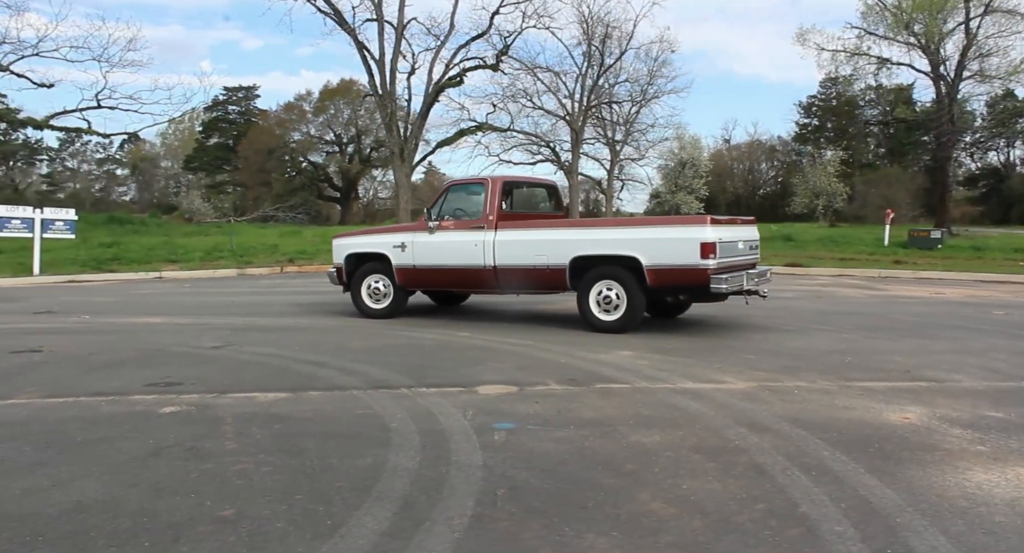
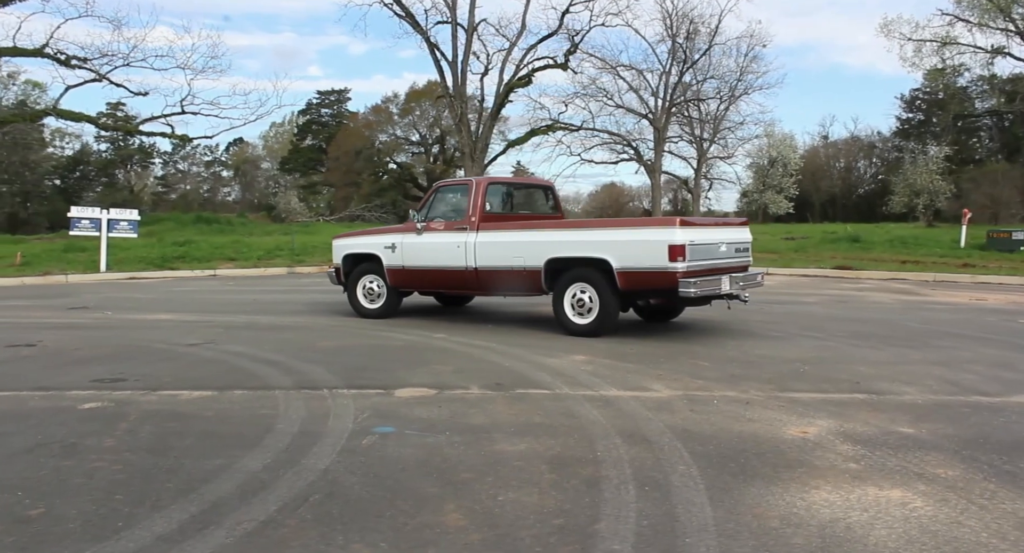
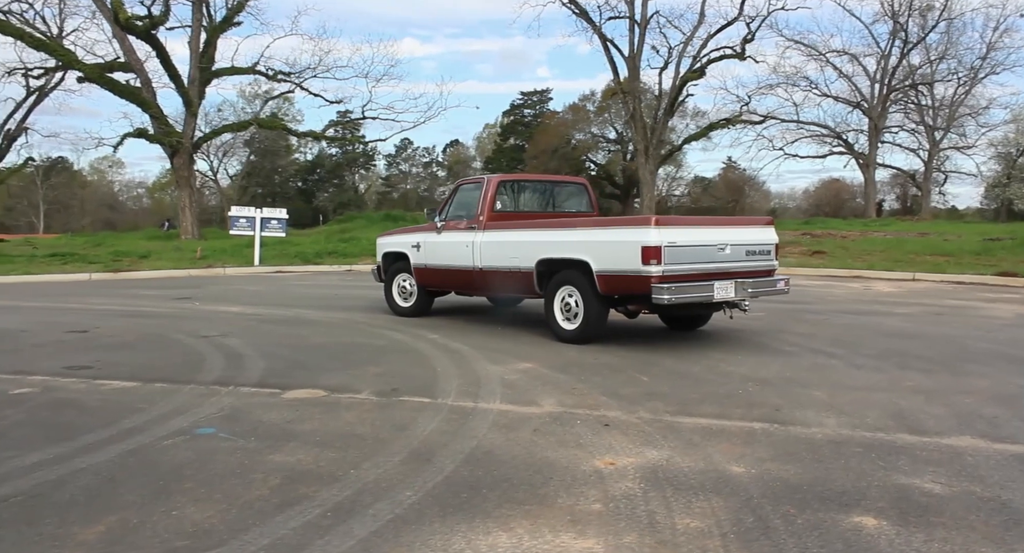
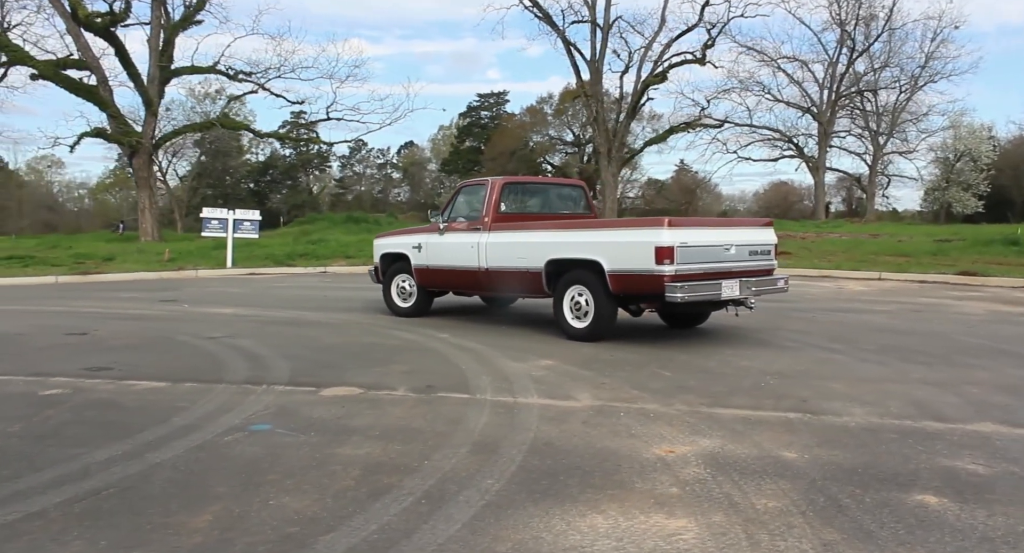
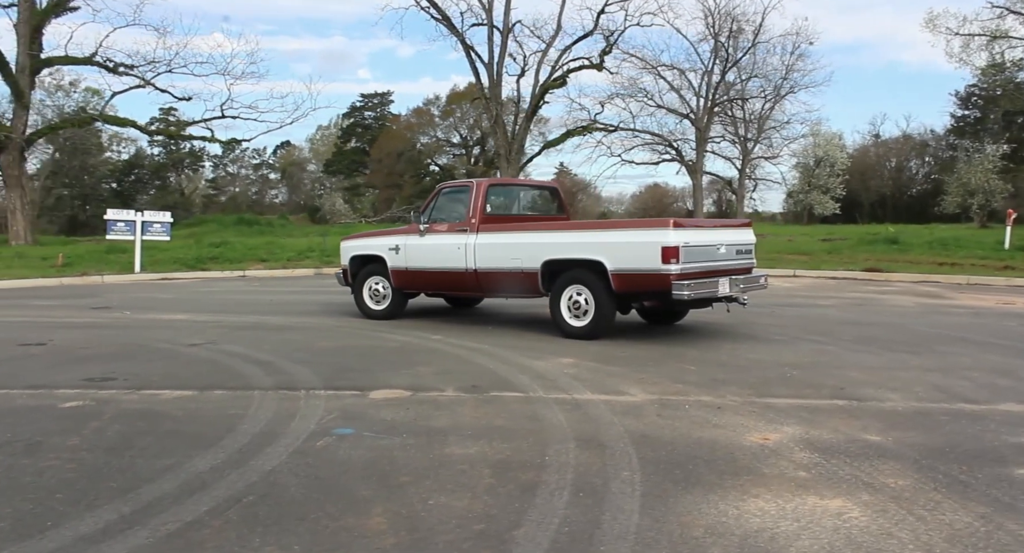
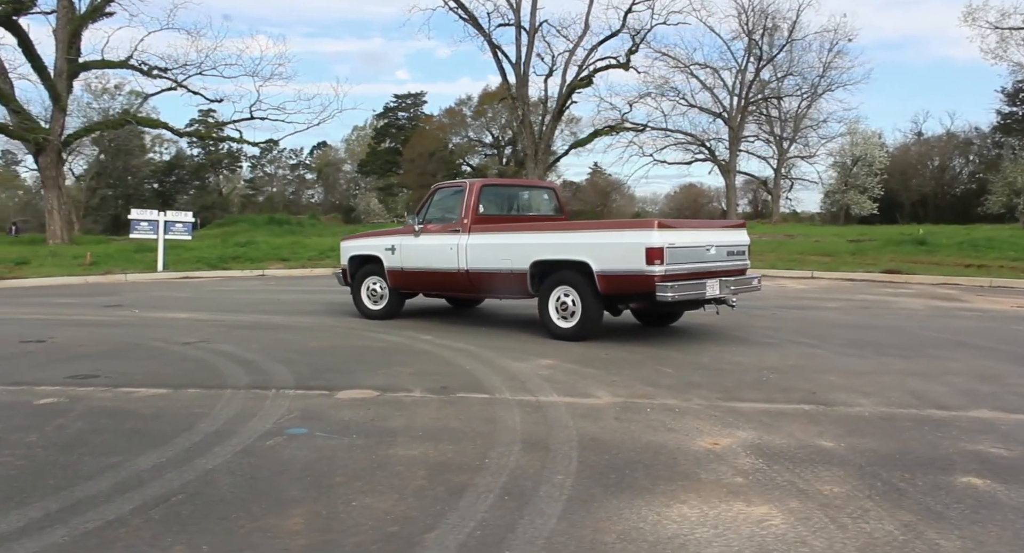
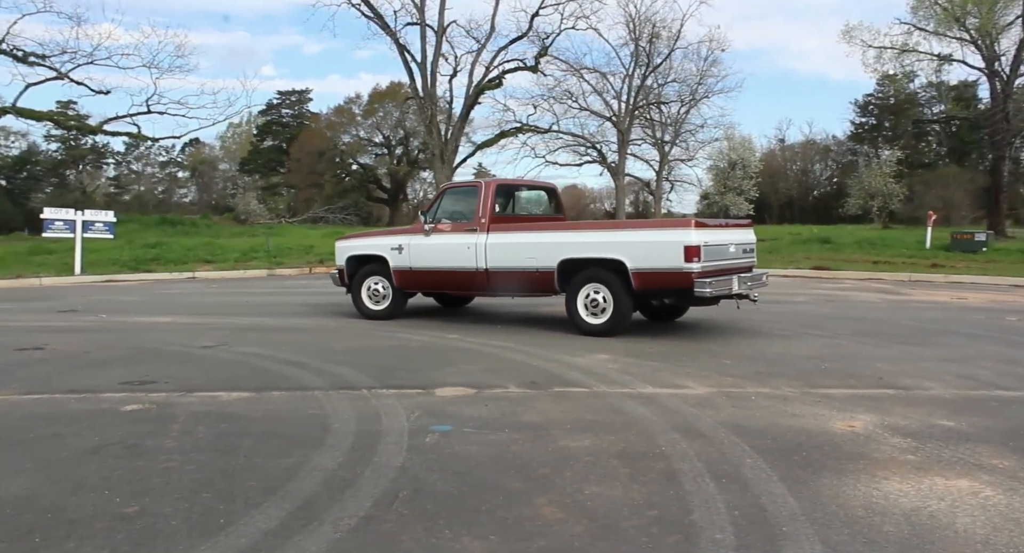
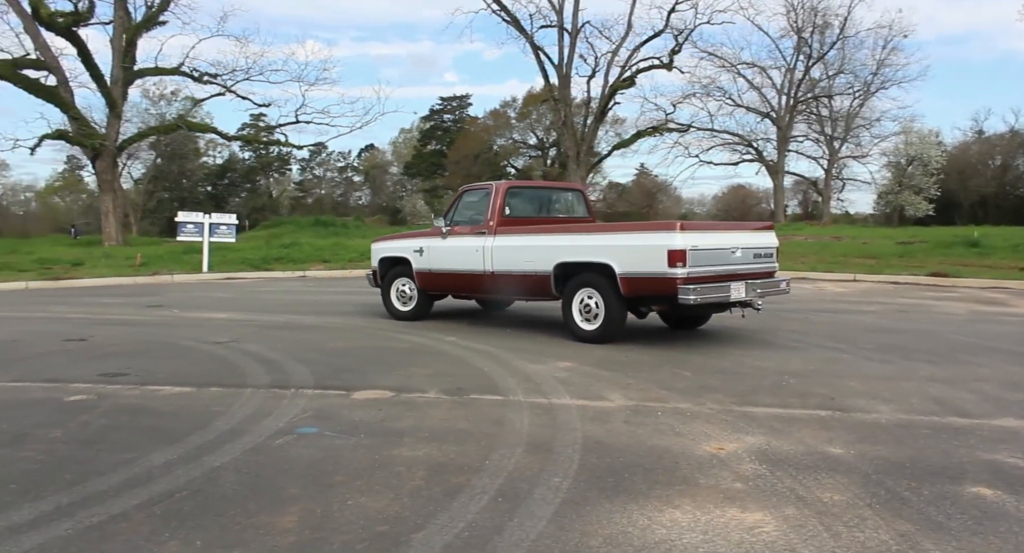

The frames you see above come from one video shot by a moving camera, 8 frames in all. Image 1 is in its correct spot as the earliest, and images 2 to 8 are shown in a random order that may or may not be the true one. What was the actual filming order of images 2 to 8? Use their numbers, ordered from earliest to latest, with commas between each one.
7, 2, 5, 6, 8, 4, 3
